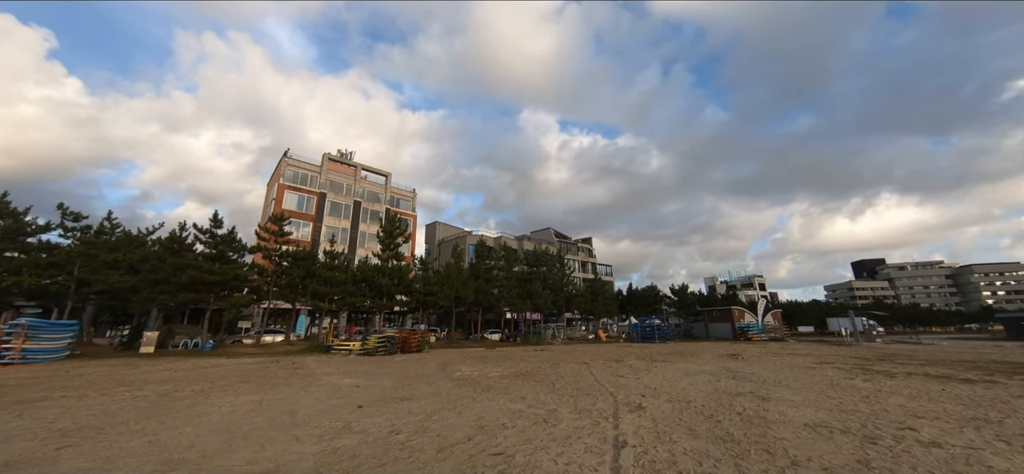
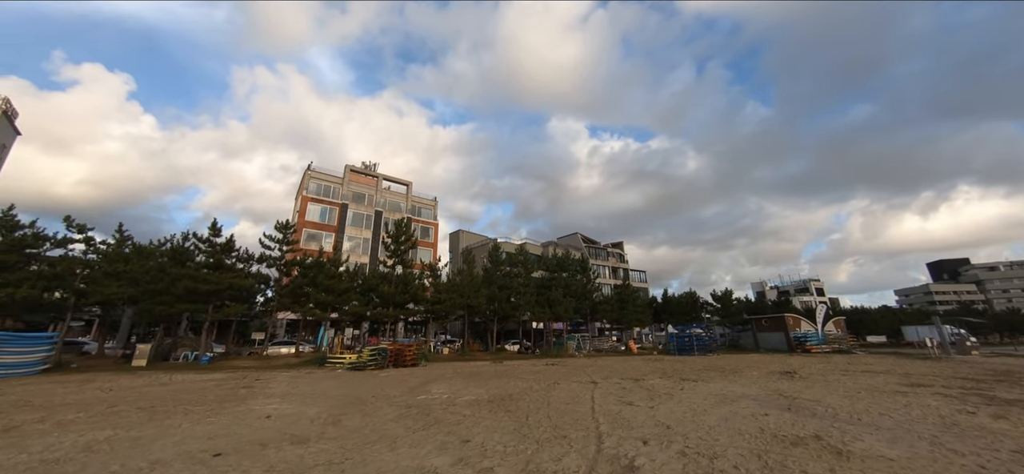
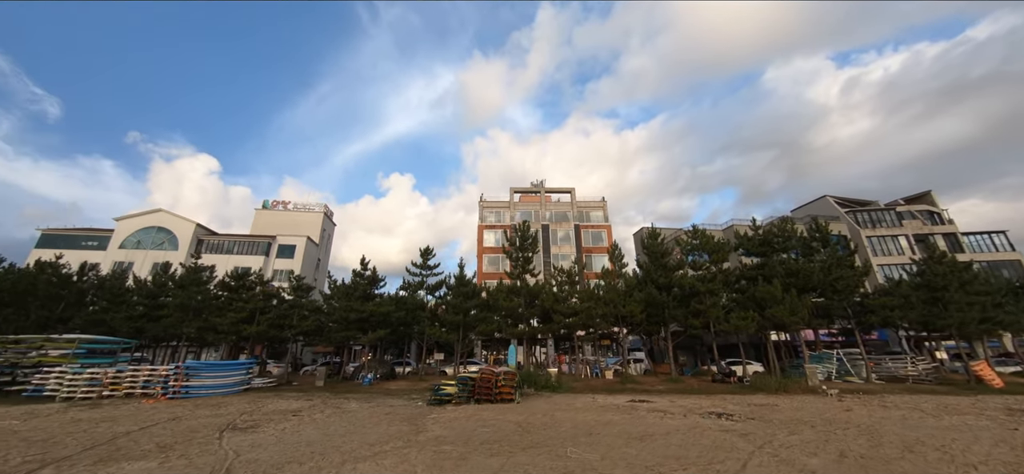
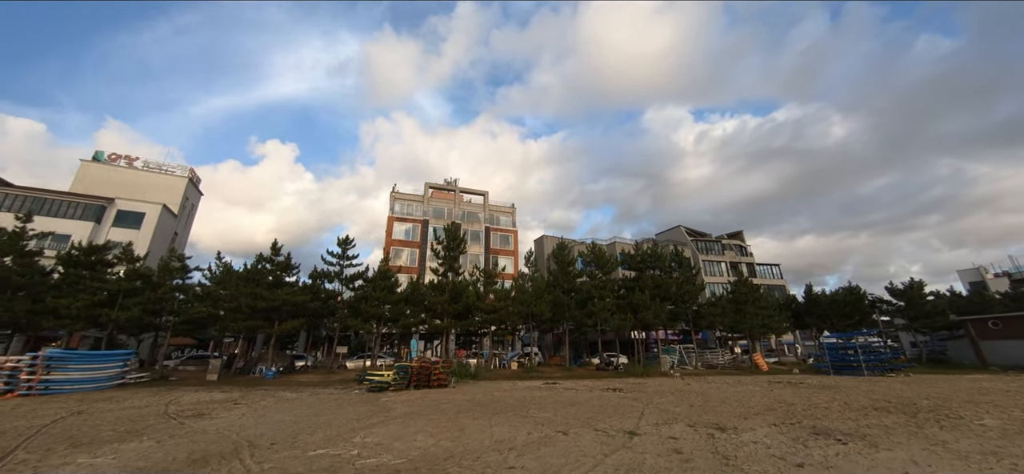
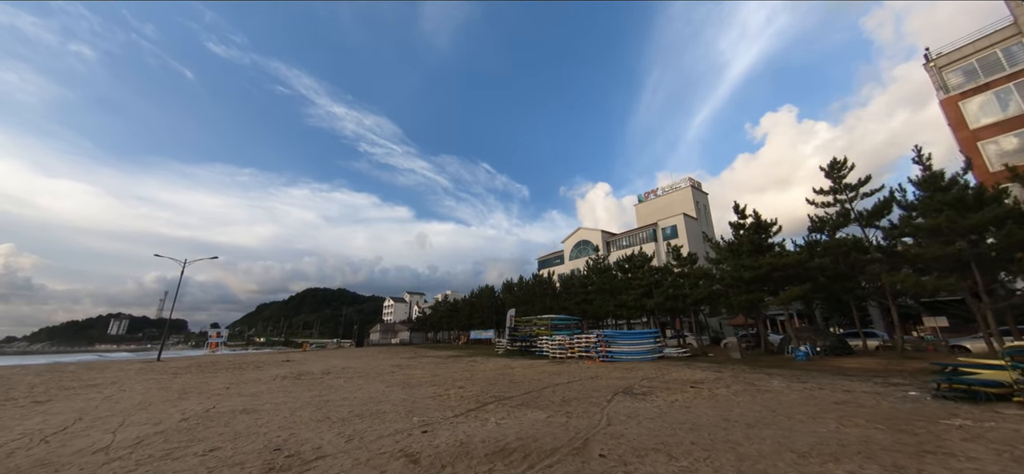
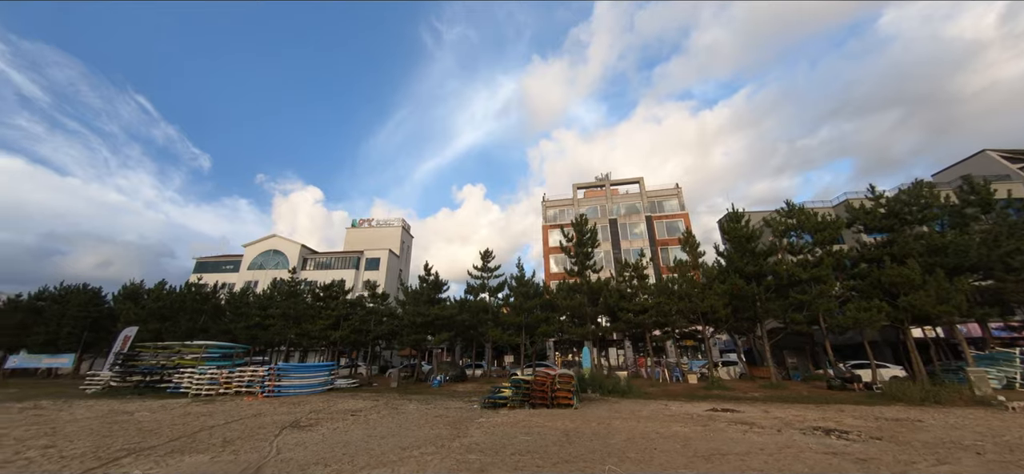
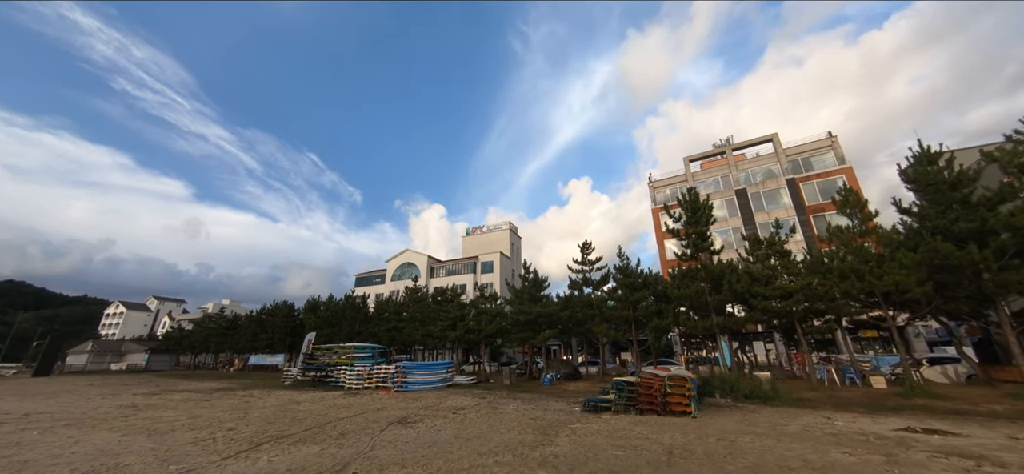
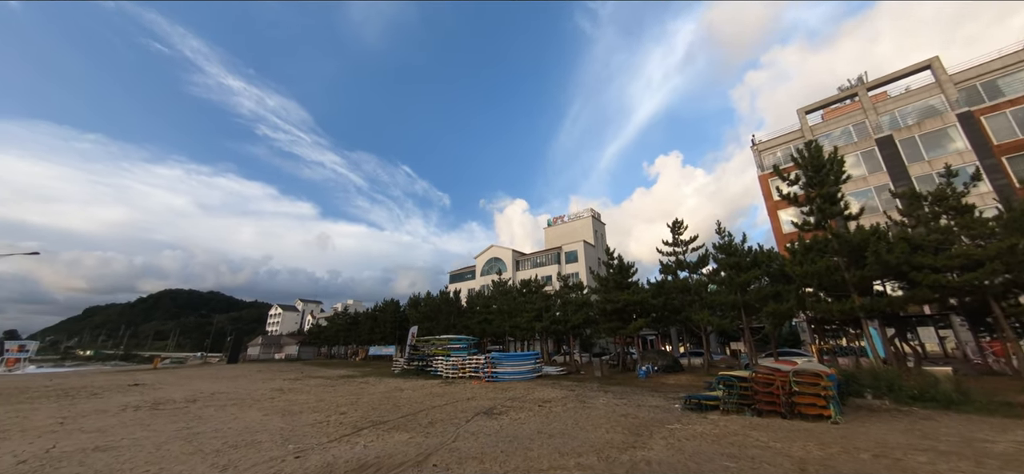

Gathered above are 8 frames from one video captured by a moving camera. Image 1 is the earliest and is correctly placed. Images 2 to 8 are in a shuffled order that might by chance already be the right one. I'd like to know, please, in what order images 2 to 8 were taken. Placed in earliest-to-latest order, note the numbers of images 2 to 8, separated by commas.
2, 4, 3, 6, 7, 8, 5
